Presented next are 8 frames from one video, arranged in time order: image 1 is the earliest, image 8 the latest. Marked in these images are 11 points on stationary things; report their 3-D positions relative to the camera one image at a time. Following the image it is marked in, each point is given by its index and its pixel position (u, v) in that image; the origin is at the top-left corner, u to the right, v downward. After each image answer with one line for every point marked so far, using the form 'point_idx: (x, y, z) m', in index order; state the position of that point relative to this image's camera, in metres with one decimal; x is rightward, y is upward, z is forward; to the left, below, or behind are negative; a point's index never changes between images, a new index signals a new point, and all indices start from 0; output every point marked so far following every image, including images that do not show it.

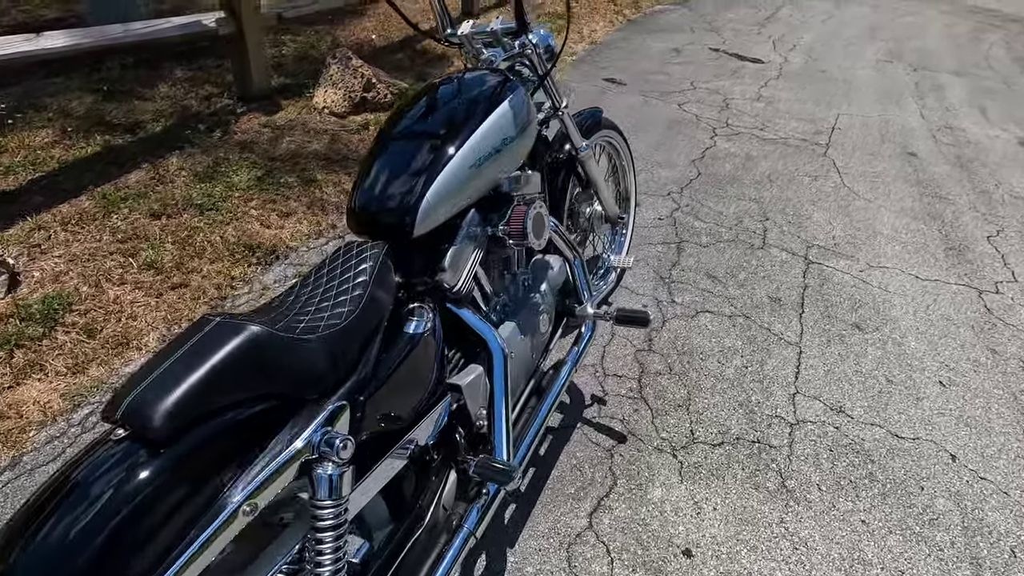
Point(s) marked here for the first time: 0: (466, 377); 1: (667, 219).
0: (-0.1, -0.3, +1.7) m
1: (+1.2, +0.5, +4.0) m
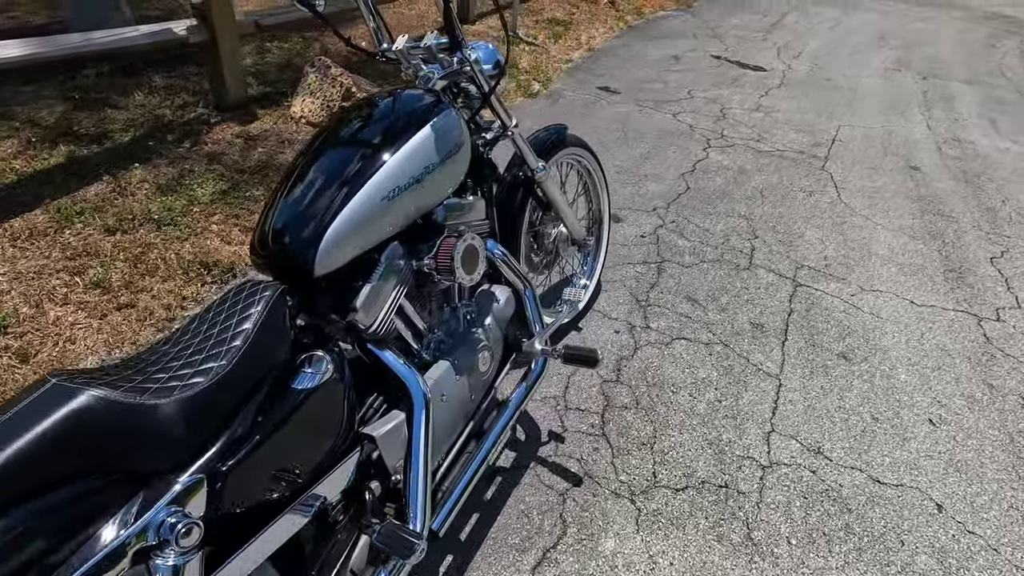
0: (-0.4, -0.4, +1.6) m
1: (+1.0, +0.4, +3.8) m
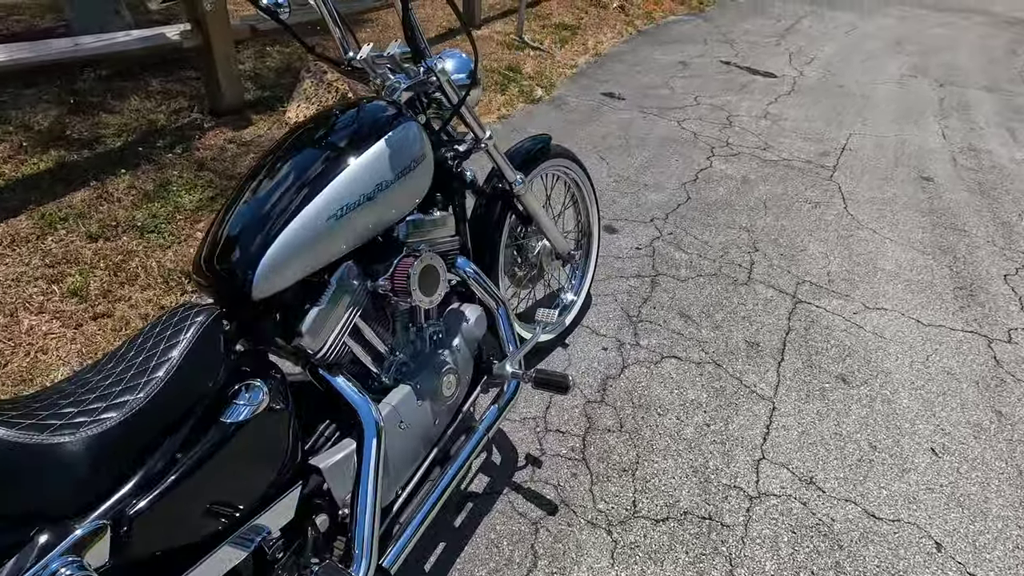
0: (-0.5, -0.5, +1.5) m
1: (+0.9, +0.3, +3.7) m
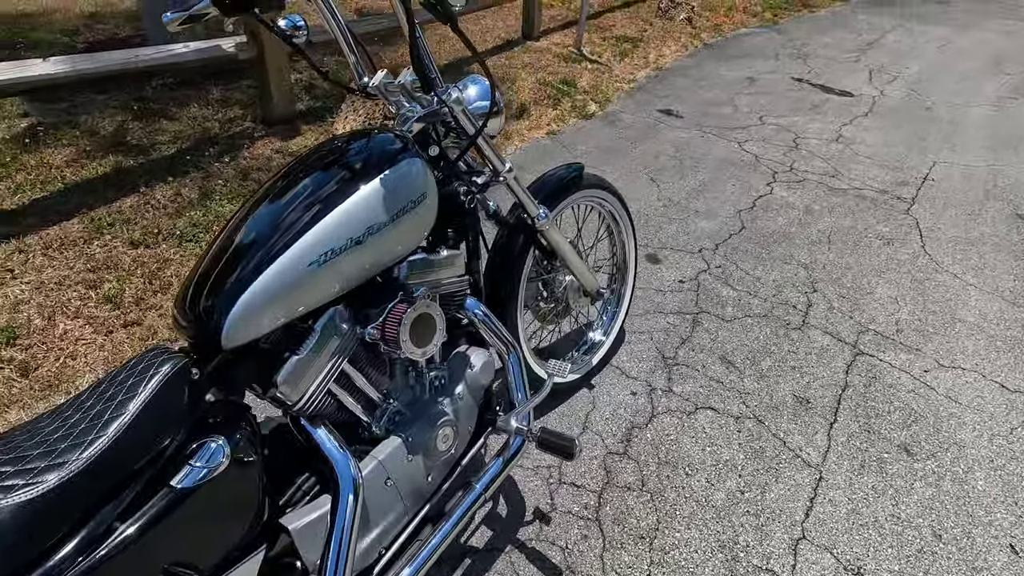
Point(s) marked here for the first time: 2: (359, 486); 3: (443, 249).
0: (-0.5, -0.6, +1.4) m
1: (+1.2, 0.0, +3.5) m
2: (-0.4, -0.5, +1.4) m
3: (-0.2, +0.1, +1.7) m
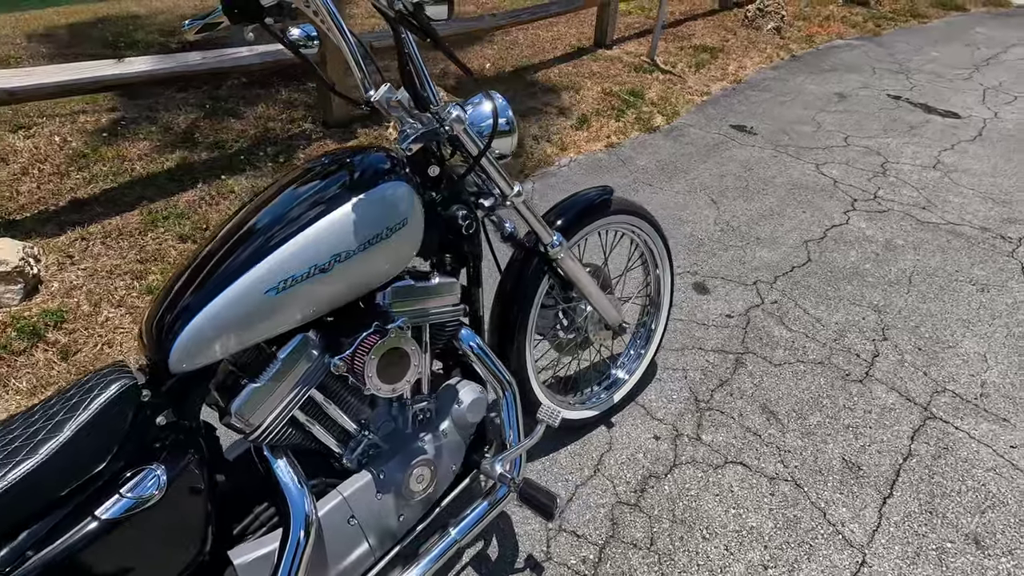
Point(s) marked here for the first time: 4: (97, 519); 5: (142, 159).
0: (-0.6, -0.6, +1.3) m
1: (+1.4, -0.2, +3.2) m
2: (-0.5, -0.6, +1.3) m
3: (-0.2, 0.0, +1.6) m
4: (-0.8, -0.5, +1.1) m
5: (-2.7, +1.0, +4.0) m
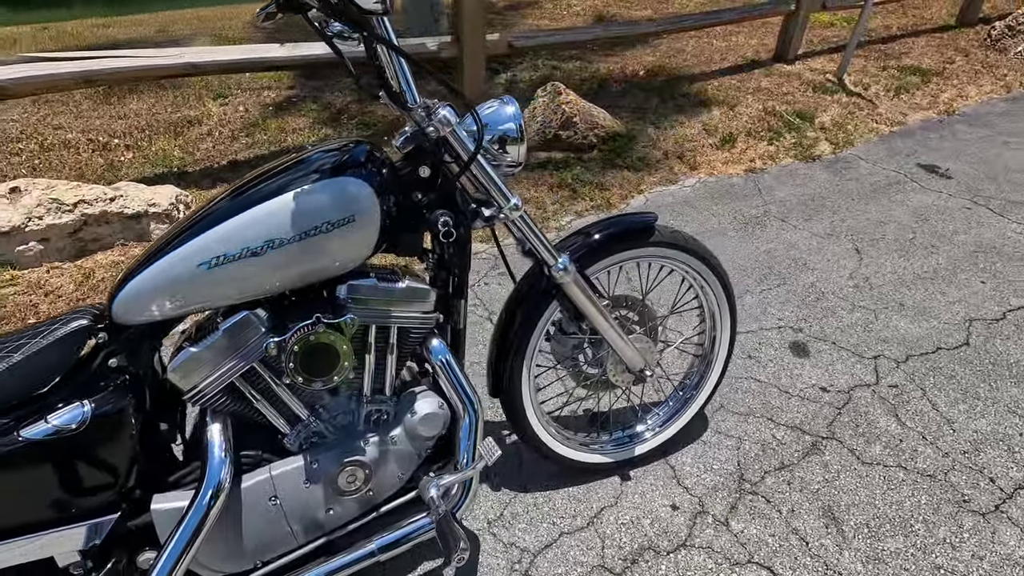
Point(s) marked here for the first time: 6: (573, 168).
0: (-0.9, -0.6, +1.4) m
1: (+1.6, -0.5, +2.6) m
2: (-0.7, -0.5, +1.4) m
3: (-0.3, 0.0, +1.5) m
4: (-1.1, -0.3, +1.2) m
5: (-1.8, +1.3, +4.5) m
6: (+0.5, +1.0, +4.3) m
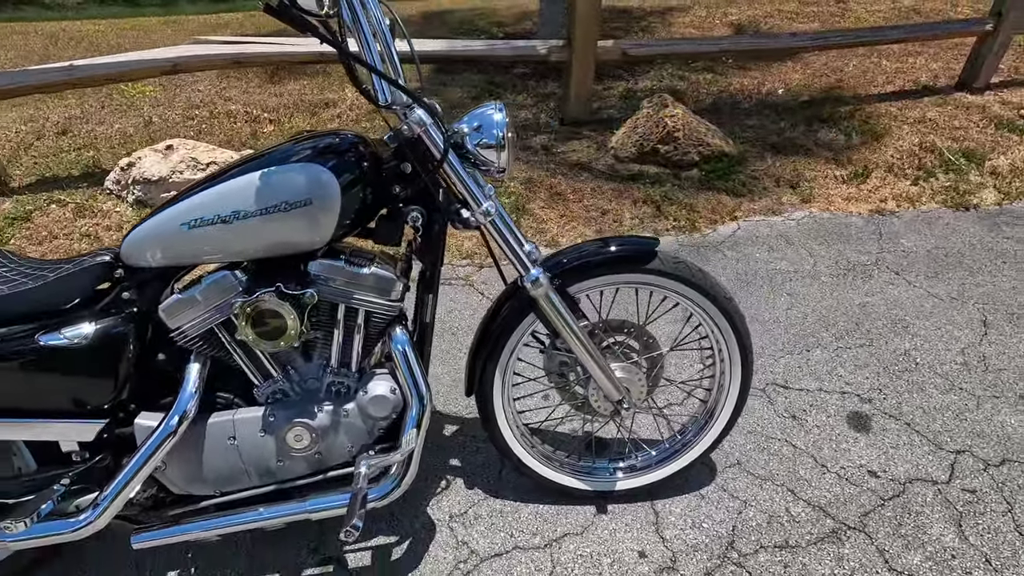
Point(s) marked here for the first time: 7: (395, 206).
0: (-1.1, -0.4, +1.6) m
1: (+1.6, -0.8, +2.2) m
2: (-1.0, -0.4, +1.6) m
3: (-0.4, +0.1, +1.6) m
4: (-1.3, -0.1, +1.5) m
5: (-0.9, +1.5, +4.9) m
6: (+1.2, +0.8, +4.1) m
7: (-0.3, +0.2, +1.6) m
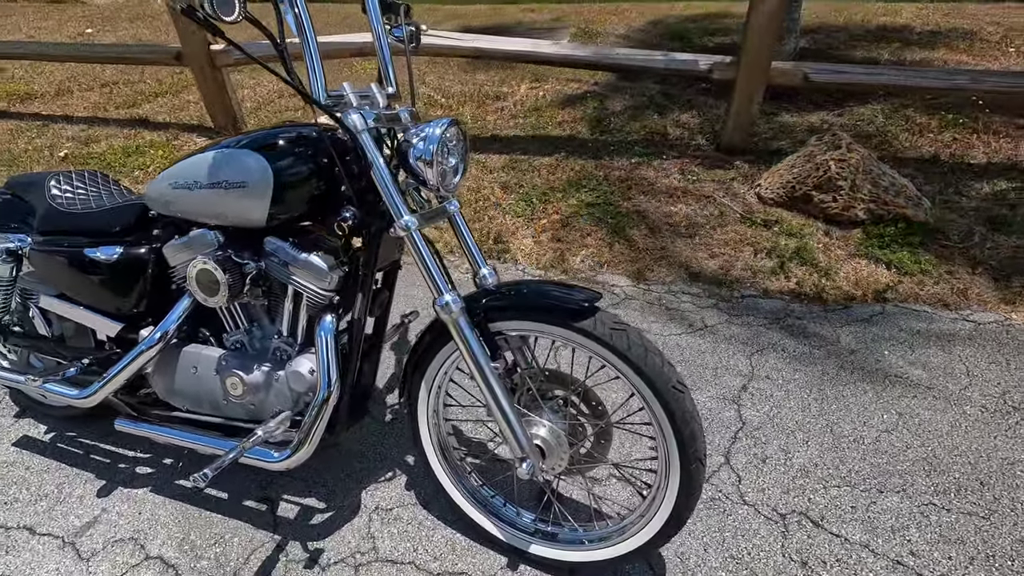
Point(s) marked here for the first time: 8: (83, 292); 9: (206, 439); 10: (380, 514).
0: (-1.4, -0.2, +2.0) m
1: (+1.1, -1.3, +1.6) m
2: (-1.3, -0.2, +1.9) m
3: (-0.6, +0.1, +1.7) m
4: (-1.5, +0.1, +2.0) m
5: (+0.4, +1.5, +4.9) m
6: (+1.9, +0.3, +3.4) m
7: (-0.5, +0.3, +1.7) m
8: (-1.7, 0.0, +2.1) m
9: (-1.1, -0.6, +2.0) m
10: (-0.5, -0.9, +2.1) m
